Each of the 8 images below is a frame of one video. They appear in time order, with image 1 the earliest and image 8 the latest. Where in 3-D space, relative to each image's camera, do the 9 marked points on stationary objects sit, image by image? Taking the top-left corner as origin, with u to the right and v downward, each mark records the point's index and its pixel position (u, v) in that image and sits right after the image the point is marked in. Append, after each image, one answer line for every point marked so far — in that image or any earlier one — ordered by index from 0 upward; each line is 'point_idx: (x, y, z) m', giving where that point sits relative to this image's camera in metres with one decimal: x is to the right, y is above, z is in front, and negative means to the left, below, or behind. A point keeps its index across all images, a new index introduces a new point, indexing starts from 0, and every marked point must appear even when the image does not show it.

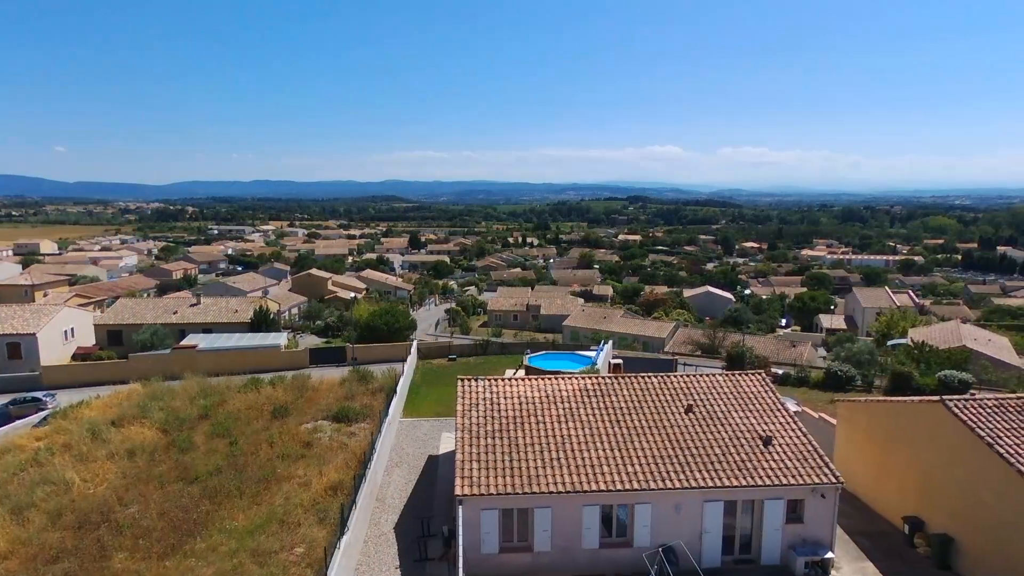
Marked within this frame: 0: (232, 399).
0: (-8.4, -3.4, +19.1) m
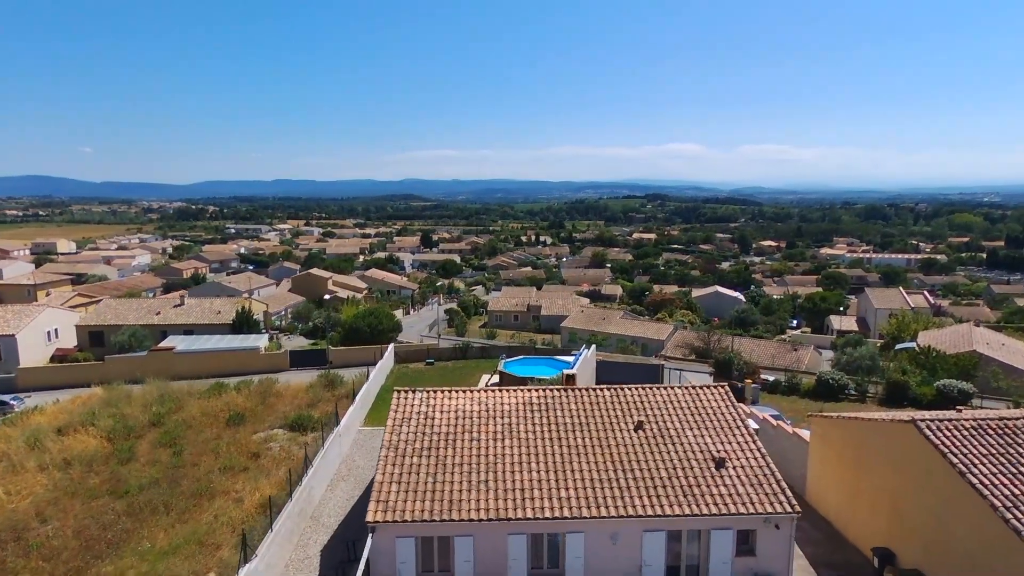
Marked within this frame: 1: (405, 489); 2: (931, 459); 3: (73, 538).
0: (-9.4, -3.4, +18.5) m
1: (-1.6, -3.1, +9.7) m
2: (+6.2, -2.5, +9.4) m
3: (-7.9, -4.5, +11.3) m
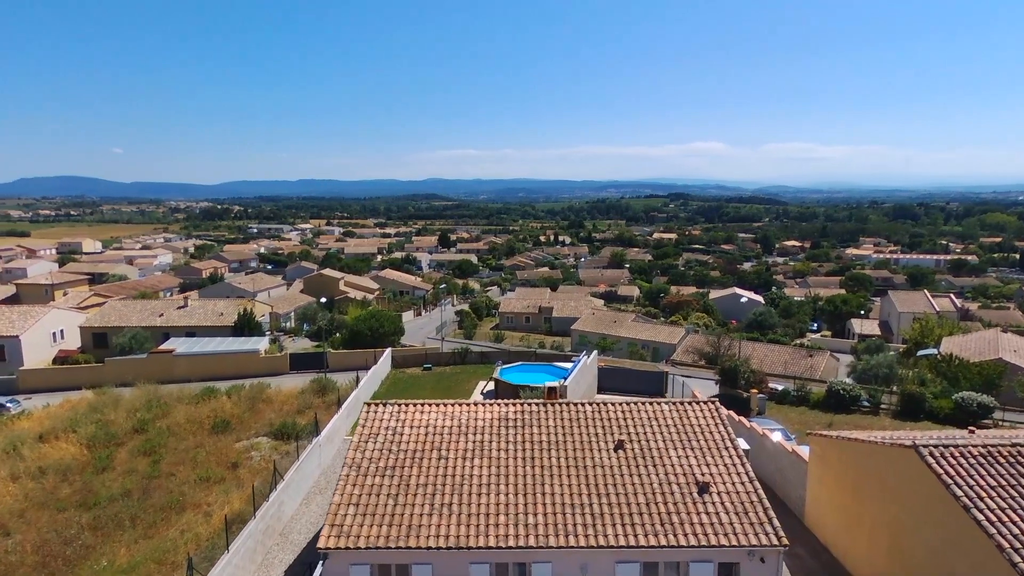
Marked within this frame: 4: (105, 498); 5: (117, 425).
0: (-9.6, -3.5, +18.2) m
1: (-2.2, -3.3, +9.2) m
2: (+5.7, -2.7, +8.6) m
3: (-8.3, -4.6, +11.0) m
4: (-8.4, -4.3, +13.0) m
5: (-10.6, -3.7, +16.9) m
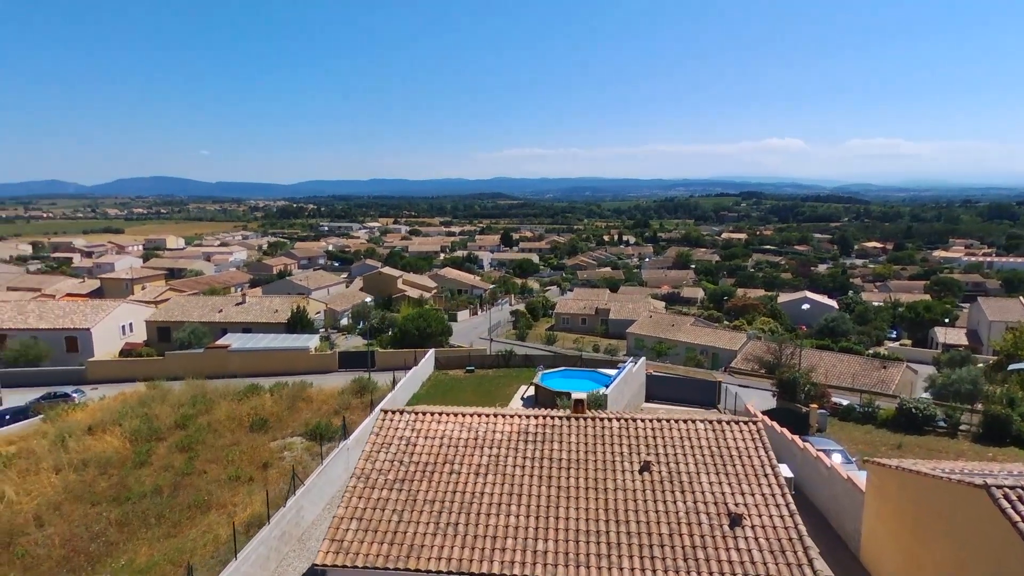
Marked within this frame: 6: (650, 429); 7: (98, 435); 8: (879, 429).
0: (-8.5, -3.5, +18.4) m
1: (-2.0, -3.3, +8.7) m
2: (+5.7, -2.9, +7.3) m
3: (-8.0, -4.6, +11.2) m
4: (-7.8, -4.3, +13.2) m
5: (-9.6, -3.6, +17.2) m
6: (+2.3, -2.3, +10.5) m
7: (-10.6, -3.7, +16.1) m
8: (+10.4, -4.0, +17.9) m
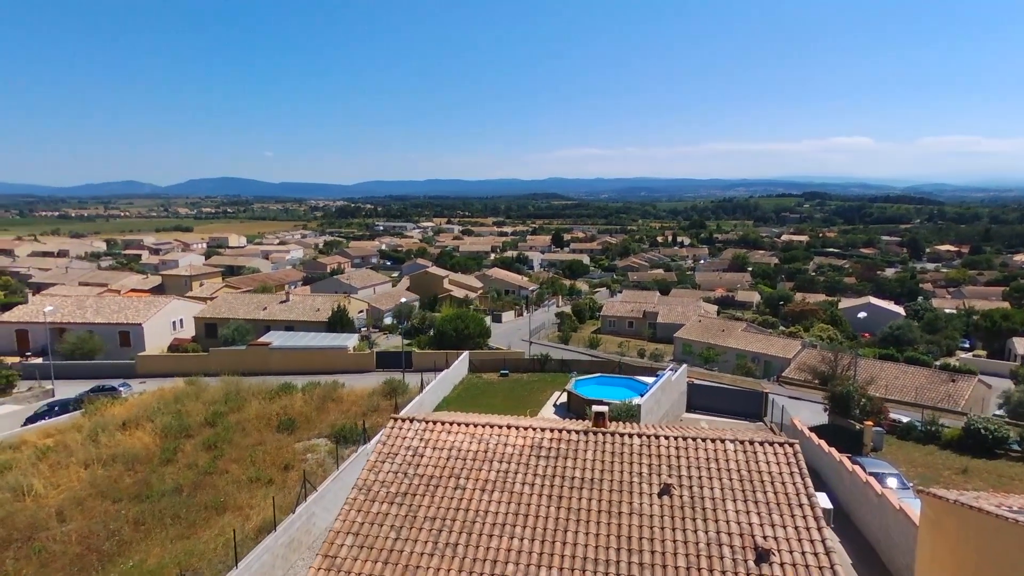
0: (-7.6, -3.5, +18.5) m
1: (-2.0, -3.4, +8.3) m
2: (+5.7, -3.0, +6.2) m
3: (-7.8, -4.6, +11.2) m
4: (-7.4, -4.3, +13.2) m
5: (-8.8, -3.6, +17.4) m
6: (+2.5, -2.4, +9.7) m
7: (-9.9, -3.7, +16.4) m
8: (+11.2, -4.2, +16.4) m
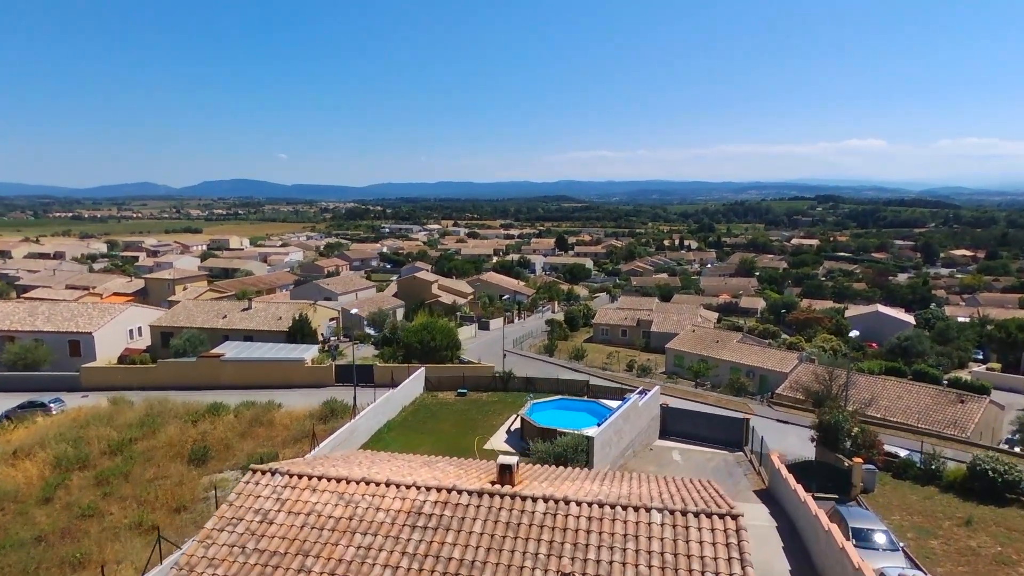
0: (-9.1, -3.8, +16.6) m
1: (-3.6, -3.6, +6.3) m
2: (+4.0, -3.3, +4.1) m
3: (-9.3, -4.8, +9.3) m
4: (-8.9, -4.6, +11.4) m
5: (-10.3, -3.8, +15.5) m
6: (+0.9, -2.7, +7.7) m
7: (-11.3, -4.0, +14.5) m
8: (+9.7, -4.6, +14.2) m
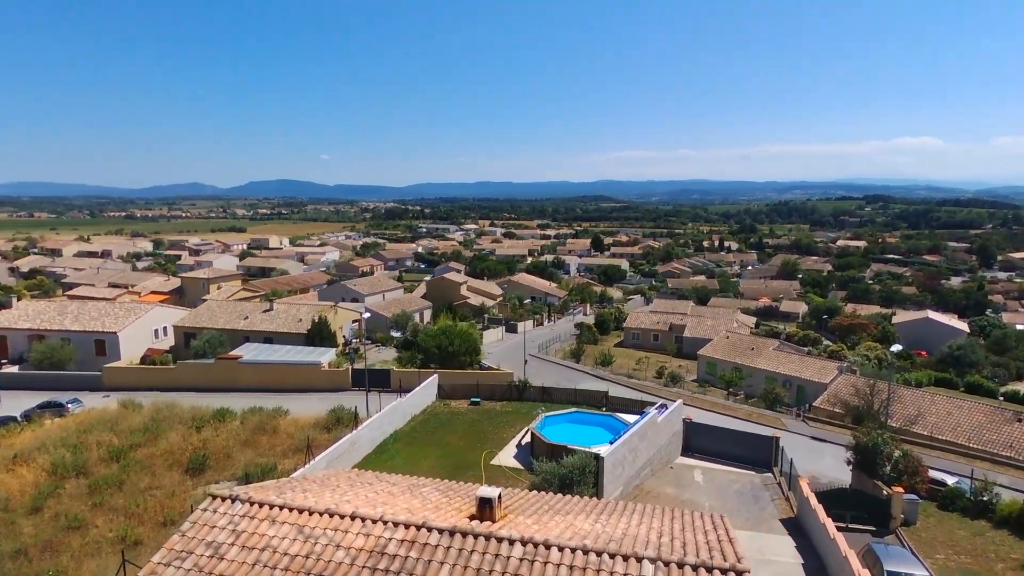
0: (-8.8, -3.8, +16.3) m
1: (-4.0, -3.8, +5.6) m
2: (+3.5, -3.5, +3.0) m
3: (-9.5, -4.9, +9.0) m
4: (-9.0, -4.6, +11.0) m
5: (-10.1, -3.9, +15.3) m
6: (+0.6, -2.9, +6.7) m
7: (-11.2, -4.0, +14.3) m
8: (+9.8, -4.8, +12.7) m
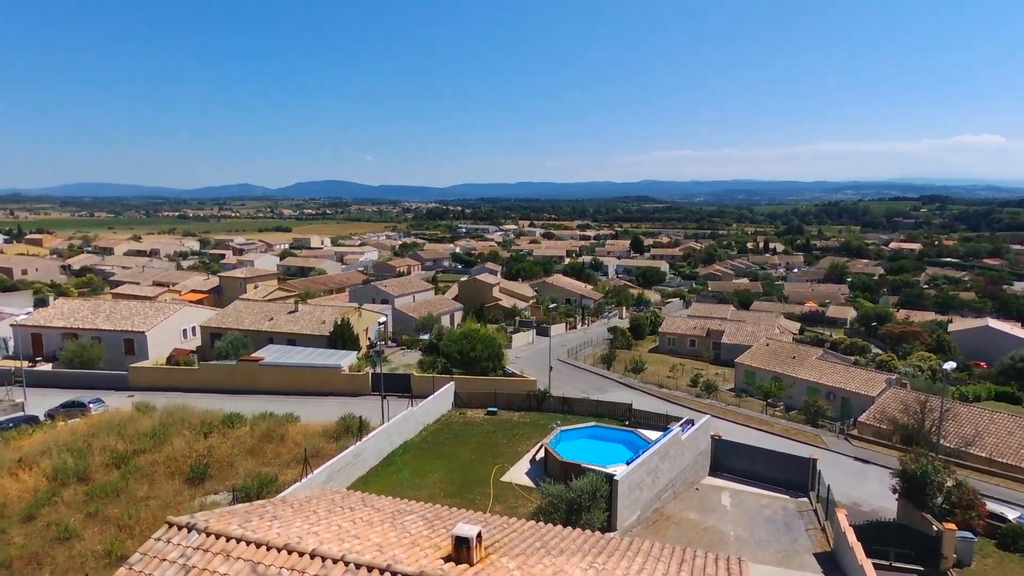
0: (-8.5, -3.9, +15.9) m
1: (-4.3, -3.9, +5.0) m
2: (+3.0, -3.7, +1.9) m
3: (-9.6, -5.0, +8.7) m
4: (-9.0, -4.7, +10.7) m
5: (-9.8, -4.0, +15.0) m
6: (+0.4, -3.1, +5.8) m
7: (-11.0, -4.1, +14.1) m
8: (+9.8, -5.1, +11.2) m
